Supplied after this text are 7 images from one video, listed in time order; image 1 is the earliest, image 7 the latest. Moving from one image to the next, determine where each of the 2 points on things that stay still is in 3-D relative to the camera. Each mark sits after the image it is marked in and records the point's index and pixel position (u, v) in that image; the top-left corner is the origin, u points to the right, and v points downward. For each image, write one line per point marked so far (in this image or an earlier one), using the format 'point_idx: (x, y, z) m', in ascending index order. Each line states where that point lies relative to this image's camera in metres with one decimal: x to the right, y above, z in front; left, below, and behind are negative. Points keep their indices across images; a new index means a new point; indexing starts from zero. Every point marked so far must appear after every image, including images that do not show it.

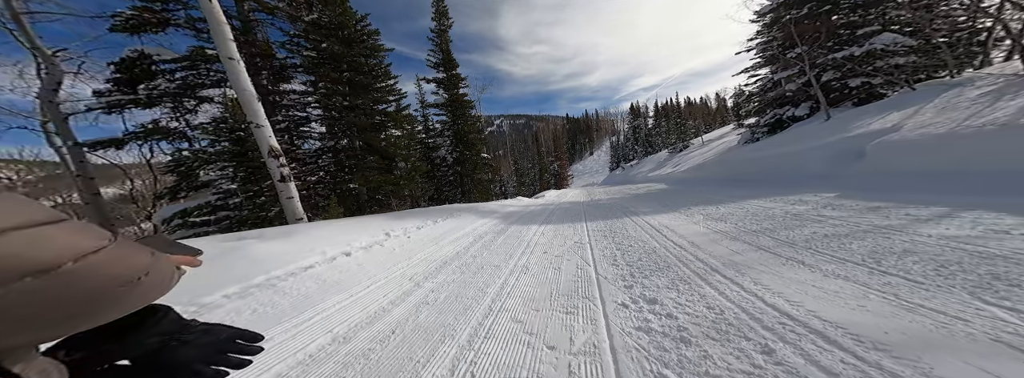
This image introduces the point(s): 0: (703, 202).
0: (+5.3, -0.4, +7.2) m
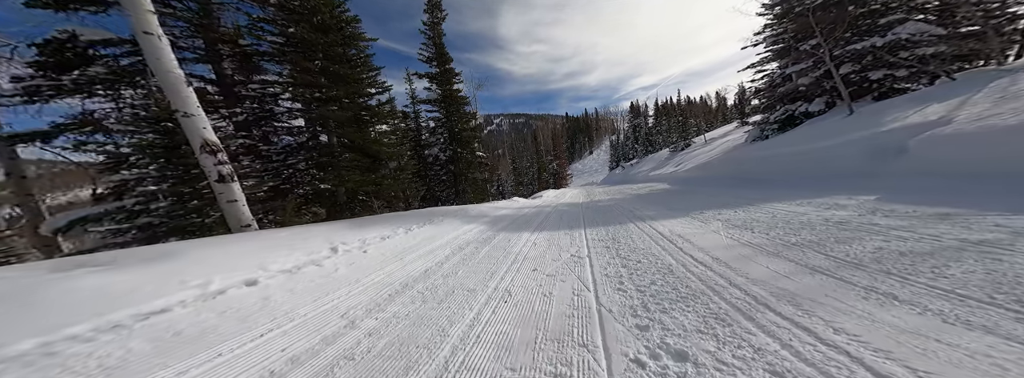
0: (+5.1, -0.4, +6.4) m
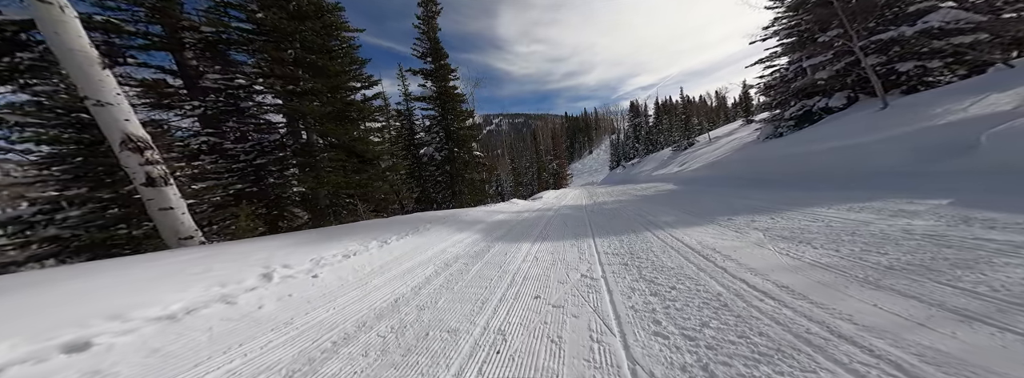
0: (+5.0, -0.4, +5.6) m
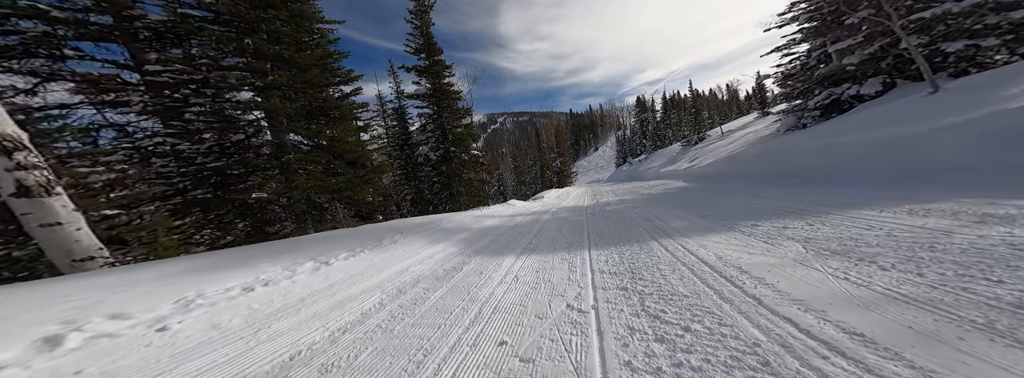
0: (+4.7, -0.4, +4.7) m
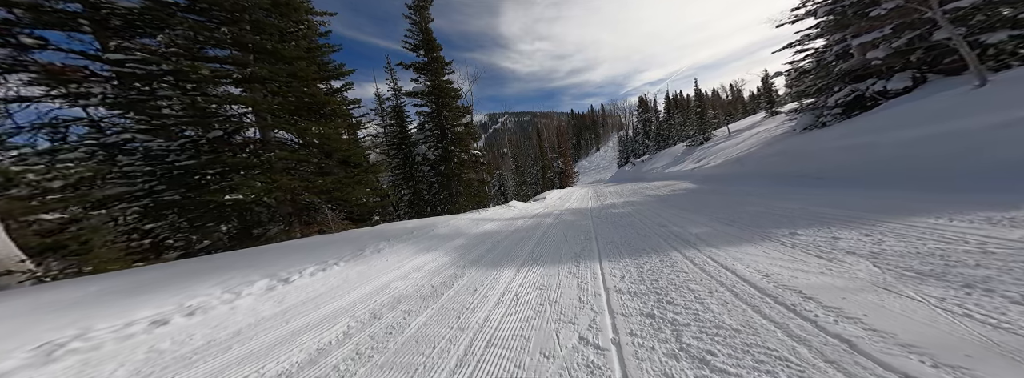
0: (+4.7, -0.5, +4.1) m
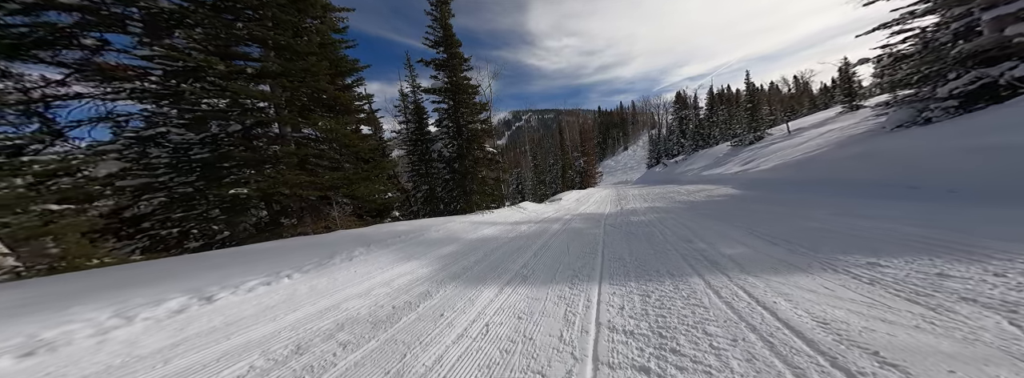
0: (+4.5, -0.6, +3.0) m
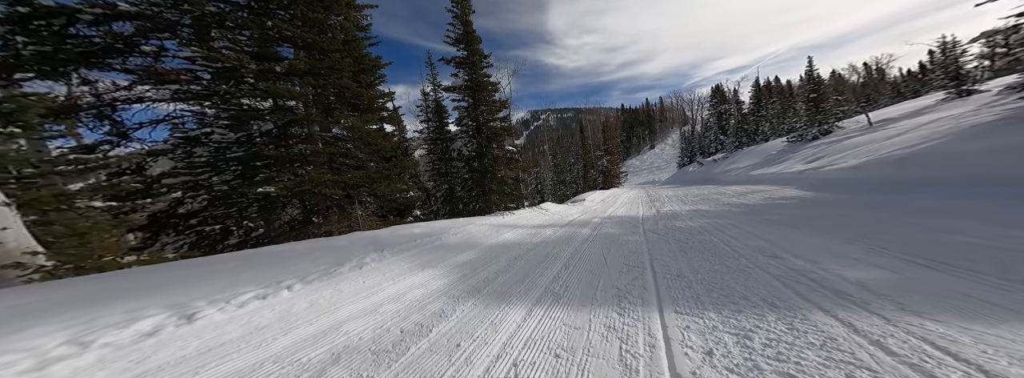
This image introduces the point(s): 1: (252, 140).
0: (+4.8, -0.7, +2.1) m
1: (-7.7, +1.4, +7.3) m
